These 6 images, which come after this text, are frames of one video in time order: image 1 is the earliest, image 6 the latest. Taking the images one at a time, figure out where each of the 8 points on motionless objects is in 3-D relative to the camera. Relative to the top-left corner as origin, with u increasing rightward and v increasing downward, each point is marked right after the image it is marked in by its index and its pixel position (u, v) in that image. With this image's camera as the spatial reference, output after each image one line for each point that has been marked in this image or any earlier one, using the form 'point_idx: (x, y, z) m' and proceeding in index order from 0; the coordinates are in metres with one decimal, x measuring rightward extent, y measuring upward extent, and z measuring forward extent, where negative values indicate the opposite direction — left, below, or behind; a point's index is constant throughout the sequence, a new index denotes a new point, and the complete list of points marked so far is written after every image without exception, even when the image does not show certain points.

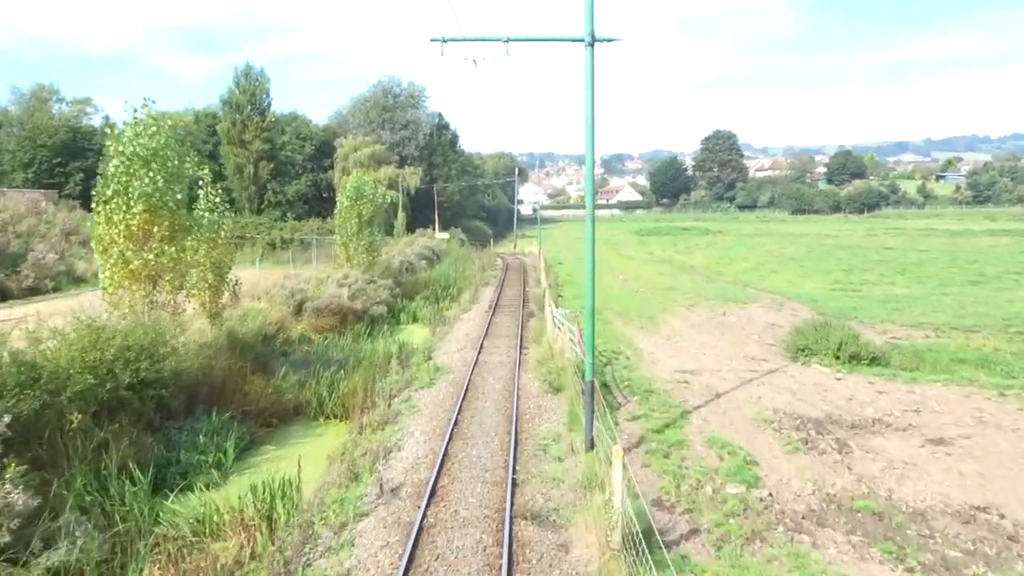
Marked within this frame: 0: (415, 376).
0: (-2.2, -2.0, +17.4) m
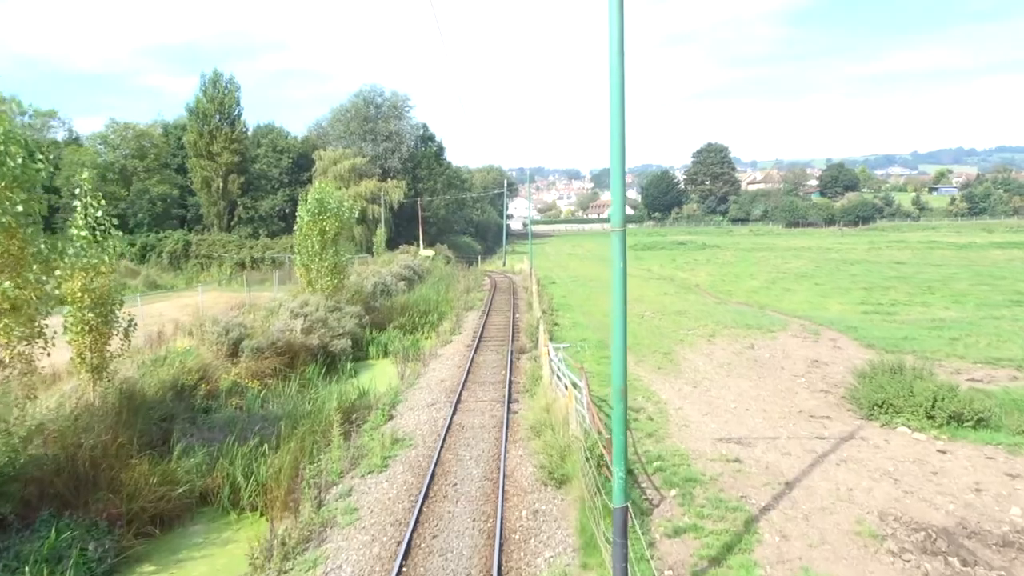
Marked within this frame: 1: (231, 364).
0: (-2.4, -2.7, +12.9) m
1: (-6.8, -1.8, +18.8) m
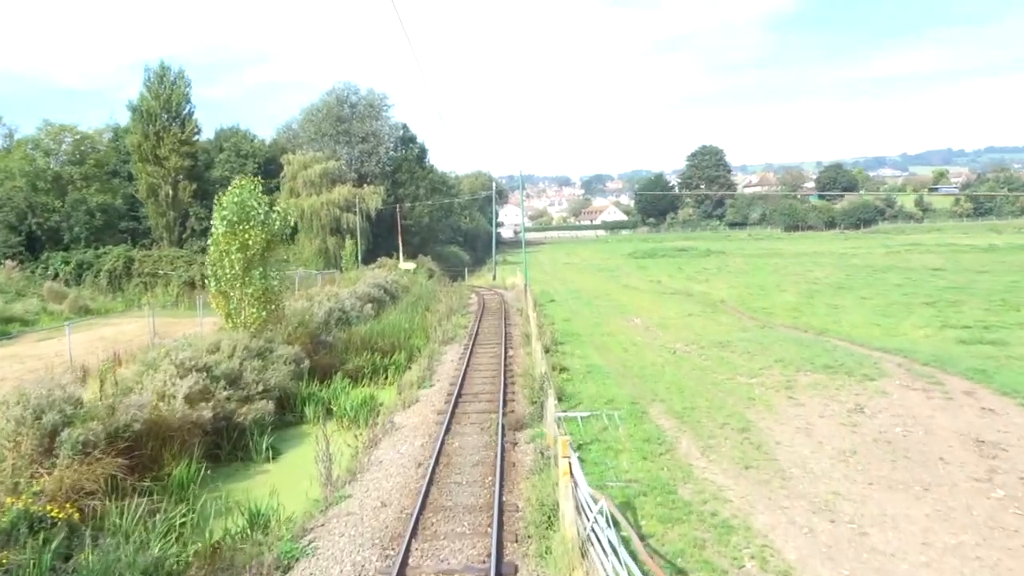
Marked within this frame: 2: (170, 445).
0: (-2.5, -3.4, +5.3) m
1: (-6.9, -2.7, +11.2) m
2: (-6.0, -2.8, +13.8) m
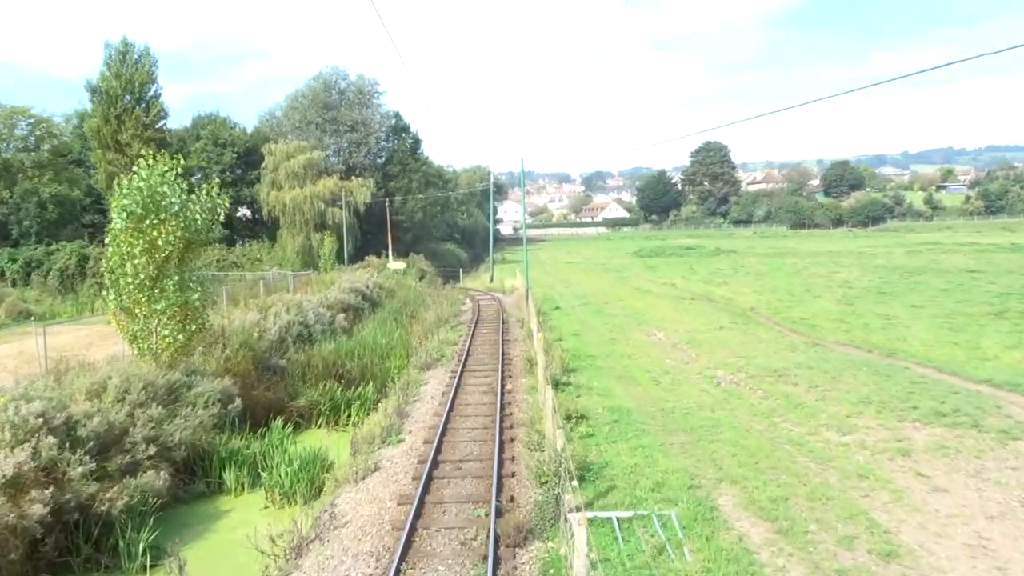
0: (-2.5, -3.8, +0.1) m
1: (-6.9, -3.0, +5.9) m
2: (-6.1, -3.1, +8.6) m
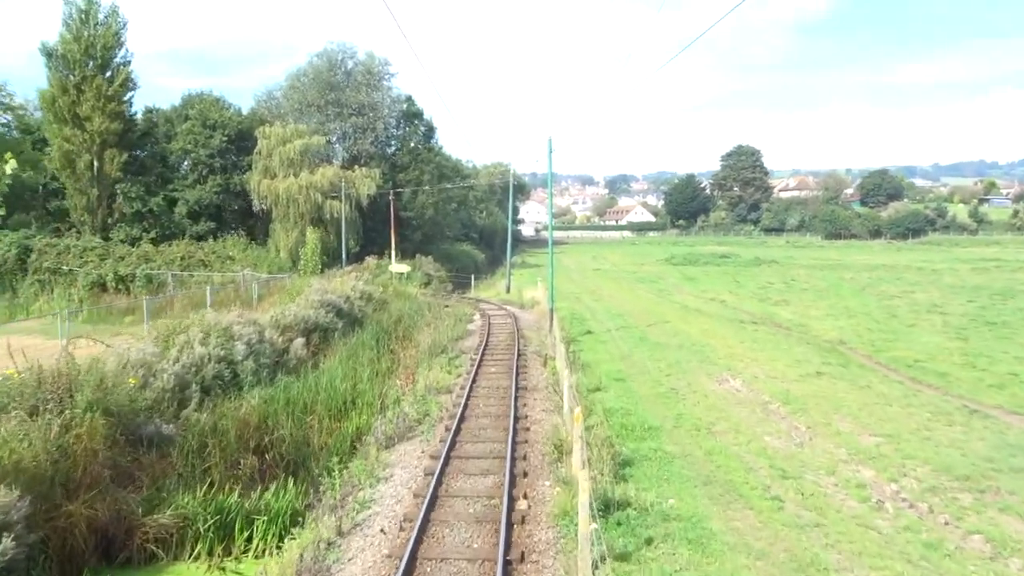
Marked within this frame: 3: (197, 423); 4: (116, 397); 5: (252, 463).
0: (-2.8, -4.3, -7.6) m
1: (-7.1, -3.4, -1.6) m
2: (-6.1, -3.5, +1.0) m
3: (-5.6, -2.3, +13.9) m
4: (-6.5, -1.7, +12.8) m
5: (-4.4, -2.8, +13.4) m
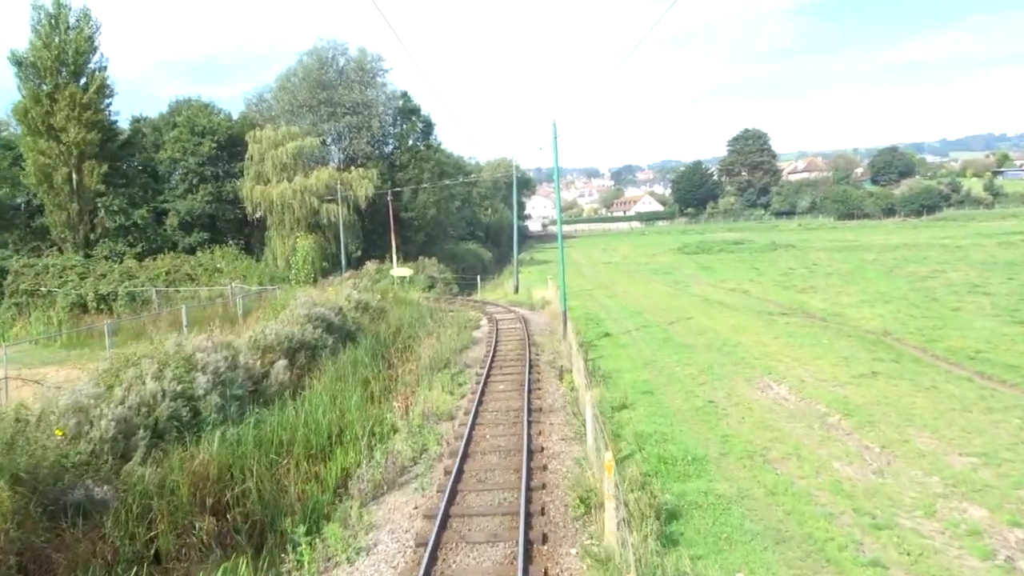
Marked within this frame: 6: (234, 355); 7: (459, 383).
0: (-2.8, -4.6, -10.1) m
1: (-7.0, -3.9, -4.1) m
2: (-6.0, -4.0, -1.5) m
3: (-5.4, -2.7, +11.4) m
4: (-6.3, -2.2, +10.3) m
5: (-4.2, -3.1, +10.9) m
6: (-6.1, -1.4, +17.6) m
7: (-1.3, -2.4, +19.1) m
